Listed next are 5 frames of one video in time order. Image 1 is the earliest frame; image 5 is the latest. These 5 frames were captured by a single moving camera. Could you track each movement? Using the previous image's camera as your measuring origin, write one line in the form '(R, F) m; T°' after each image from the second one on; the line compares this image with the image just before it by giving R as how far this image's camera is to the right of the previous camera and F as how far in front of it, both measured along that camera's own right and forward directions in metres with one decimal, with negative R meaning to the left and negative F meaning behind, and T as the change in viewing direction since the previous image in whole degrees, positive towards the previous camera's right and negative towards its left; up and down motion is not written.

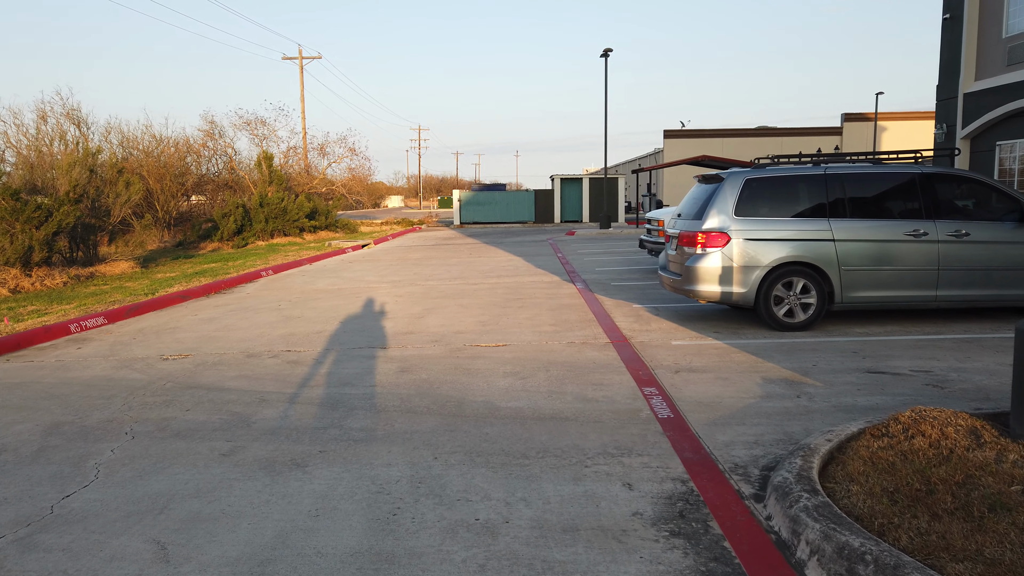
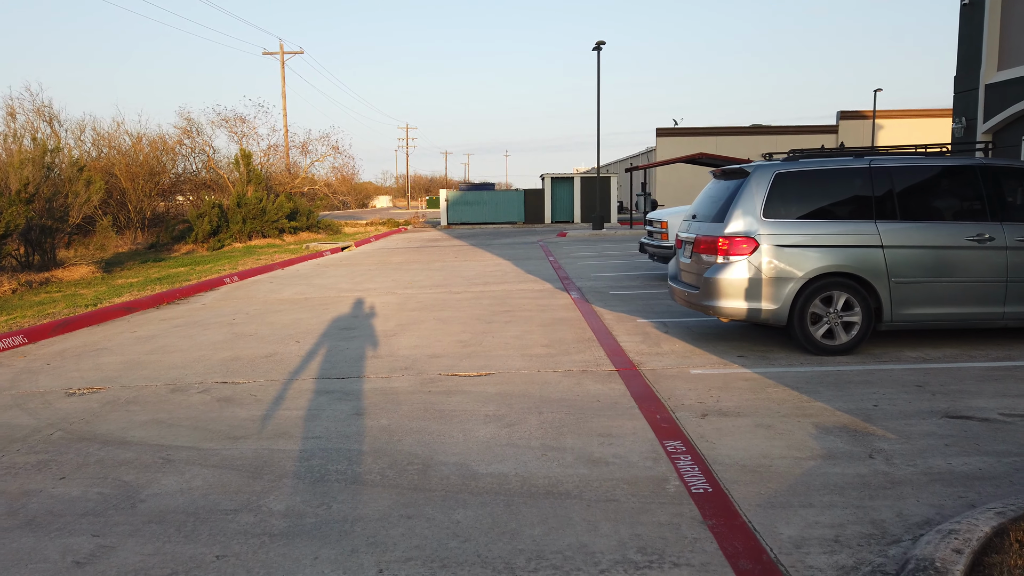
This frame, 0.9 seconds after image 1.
(0.0, +1.4) m; +1°
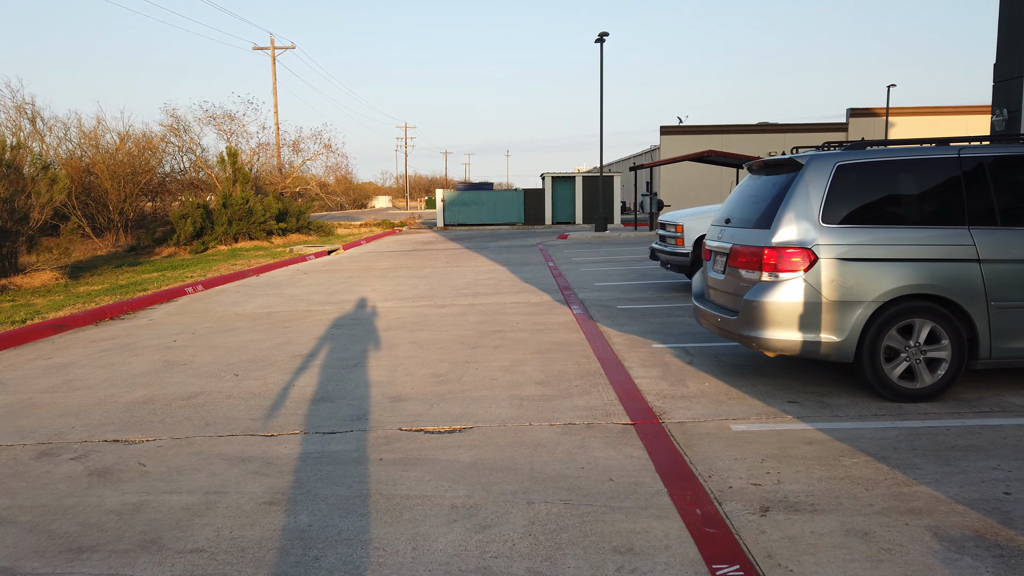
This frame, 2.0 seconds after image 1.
(+0.1, +1.6) m; 0°
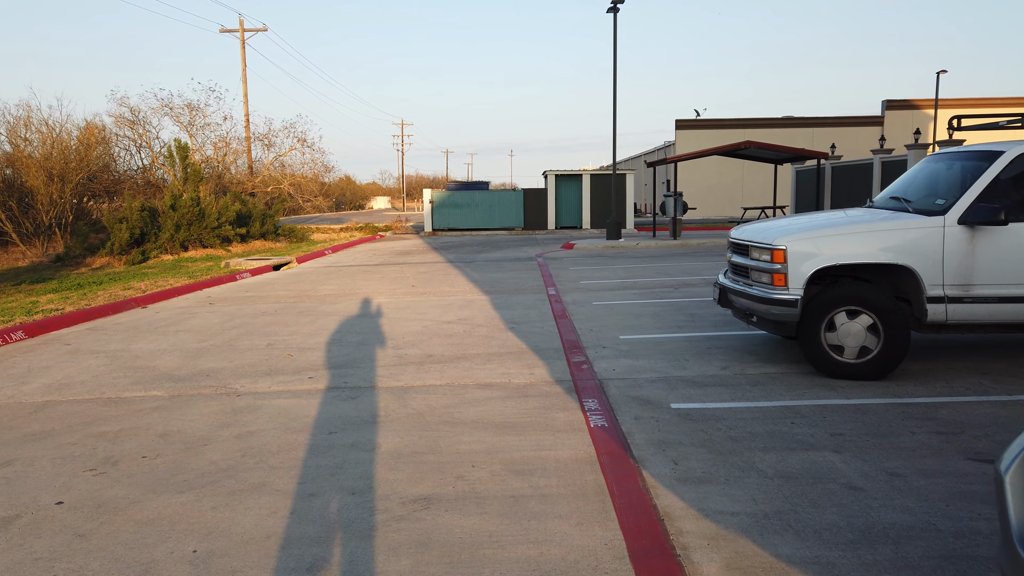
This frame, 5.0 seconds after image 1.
(+0.3, +4.9) m; 0°
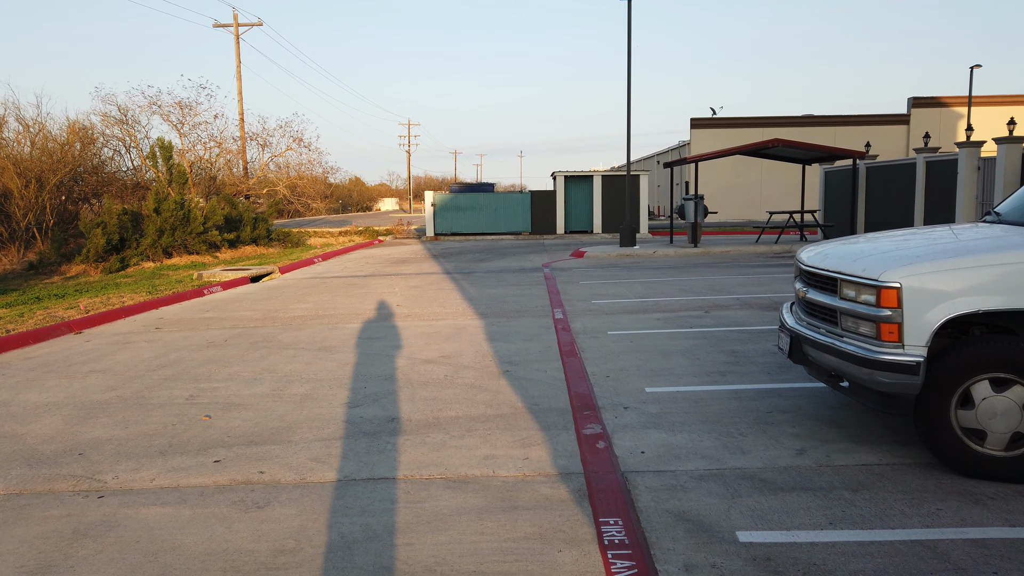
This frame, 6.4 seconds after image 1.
(+0.1, +2.0) m; -1°
